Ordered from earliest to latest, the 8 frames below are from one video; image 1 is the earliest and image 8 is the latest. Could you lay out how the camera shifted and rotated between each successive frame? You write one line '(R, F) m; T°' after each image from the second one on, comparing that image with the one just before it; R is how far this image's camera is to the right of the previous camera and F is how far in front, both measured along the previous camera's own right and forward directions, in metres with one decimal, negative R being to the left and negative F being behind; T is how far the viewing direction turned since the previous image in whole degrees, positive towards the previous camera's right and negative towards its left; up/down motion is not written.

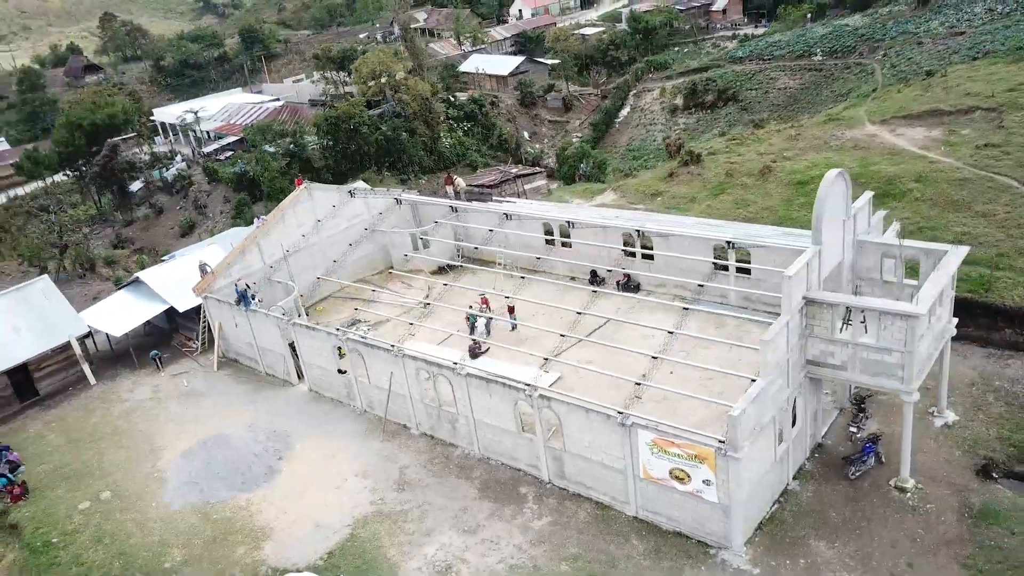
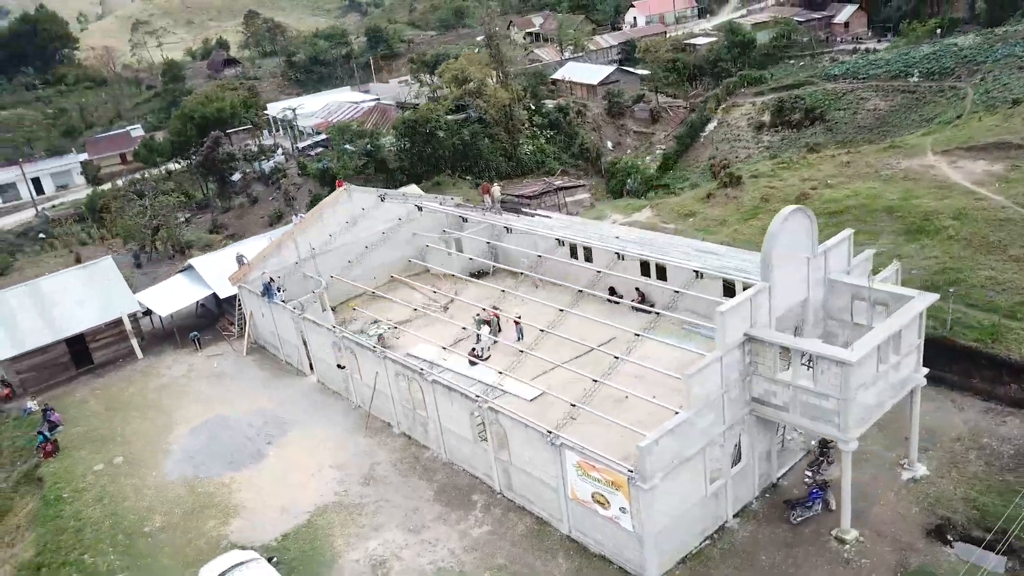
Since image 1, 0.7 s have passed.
(+3.4, -0.3) m; -9°
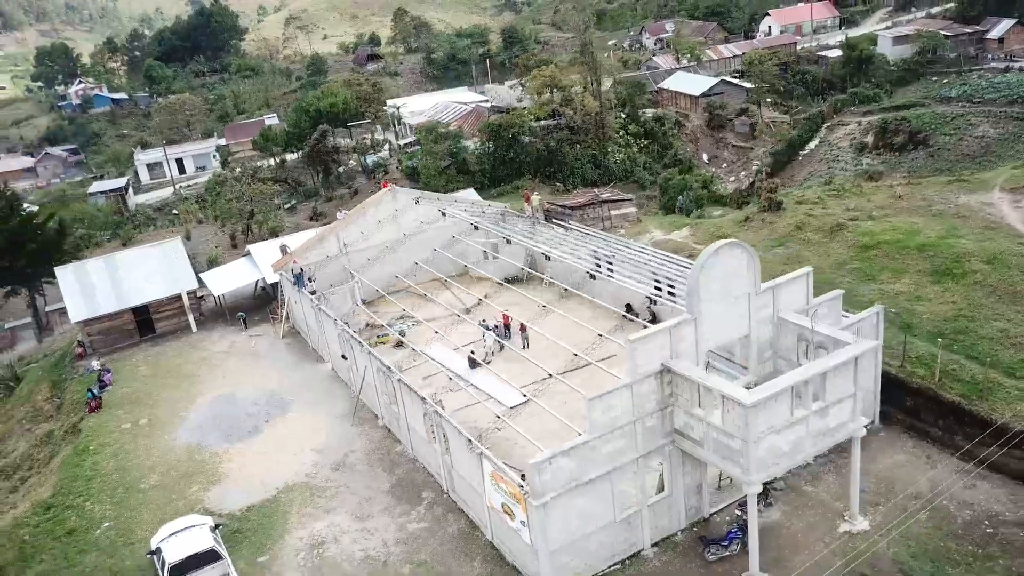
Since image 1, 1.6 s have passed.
(+4.0, -0.2) m; -10°
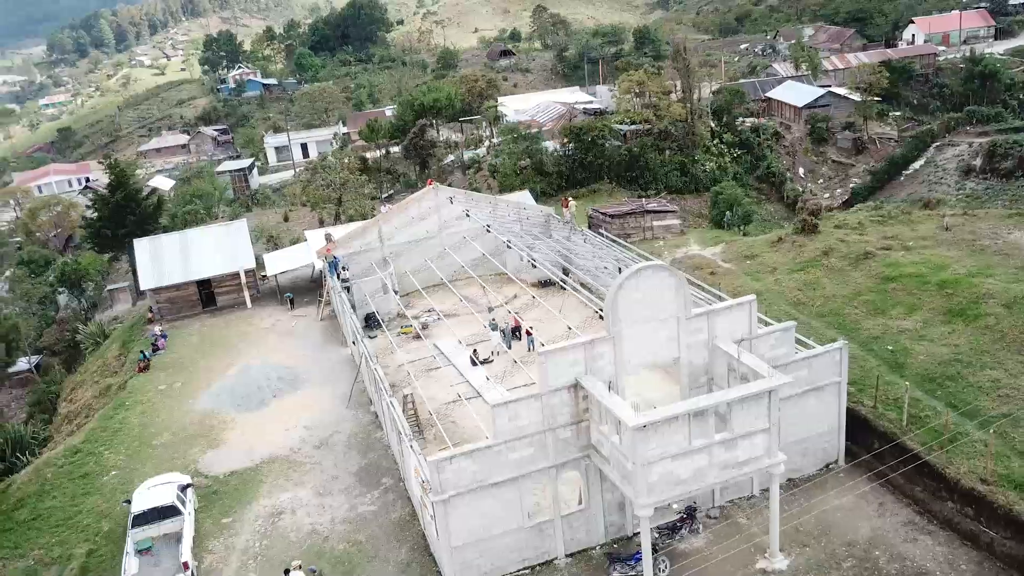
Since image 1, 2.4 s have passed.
(+4.0, -0.2) m; -10°
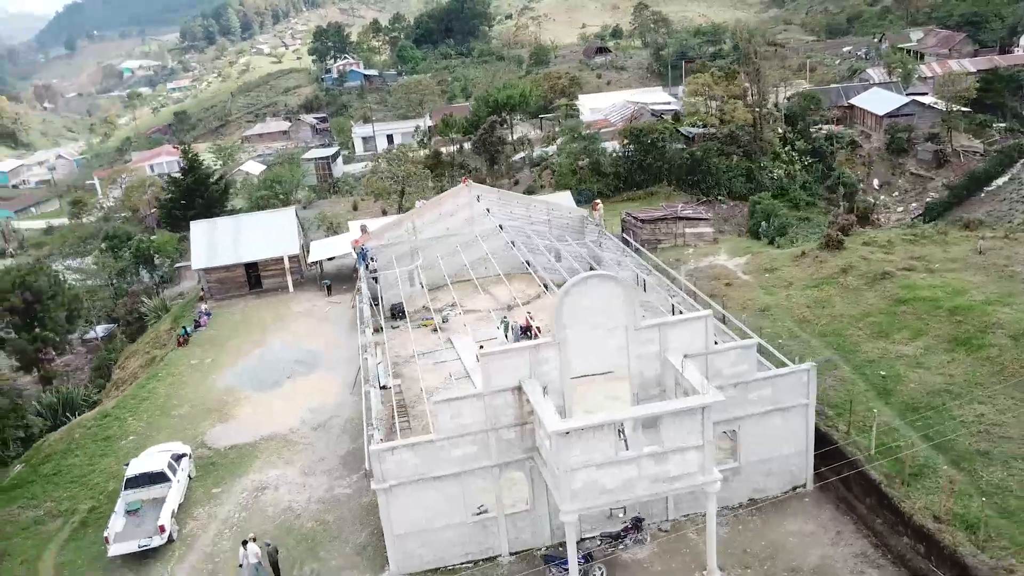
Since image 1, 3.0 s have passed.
(+2.8, -0.2) m; -7°
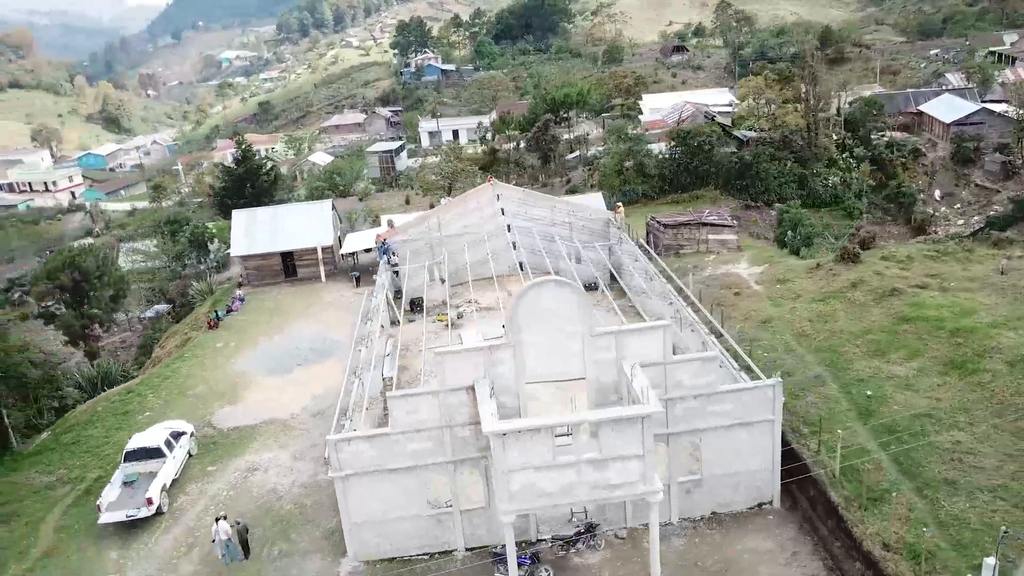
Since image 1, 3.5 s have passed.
(+2.3, -0.2) m; -6°
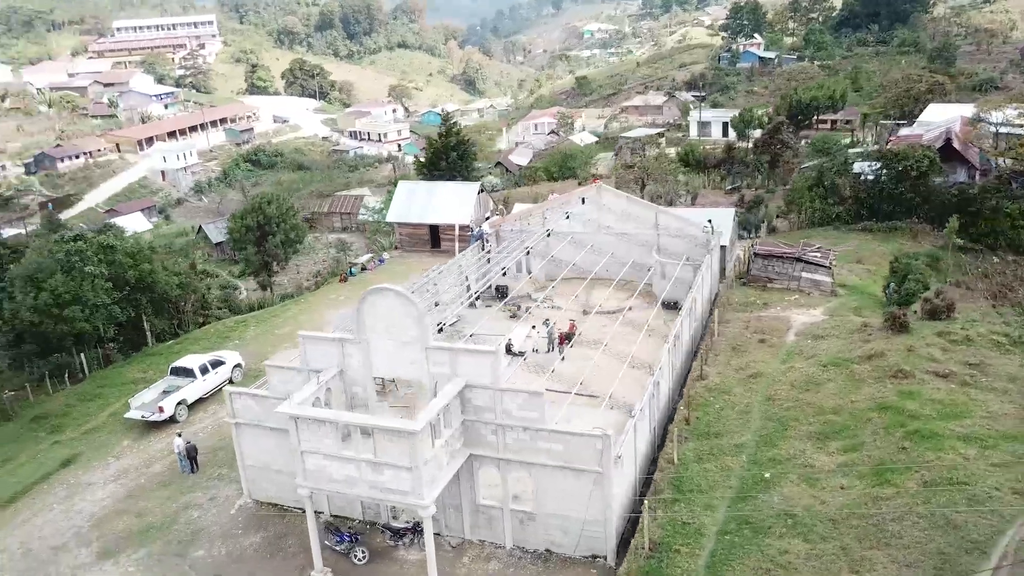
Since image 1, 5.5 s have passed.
(+9.3, +1.3) m; -23°
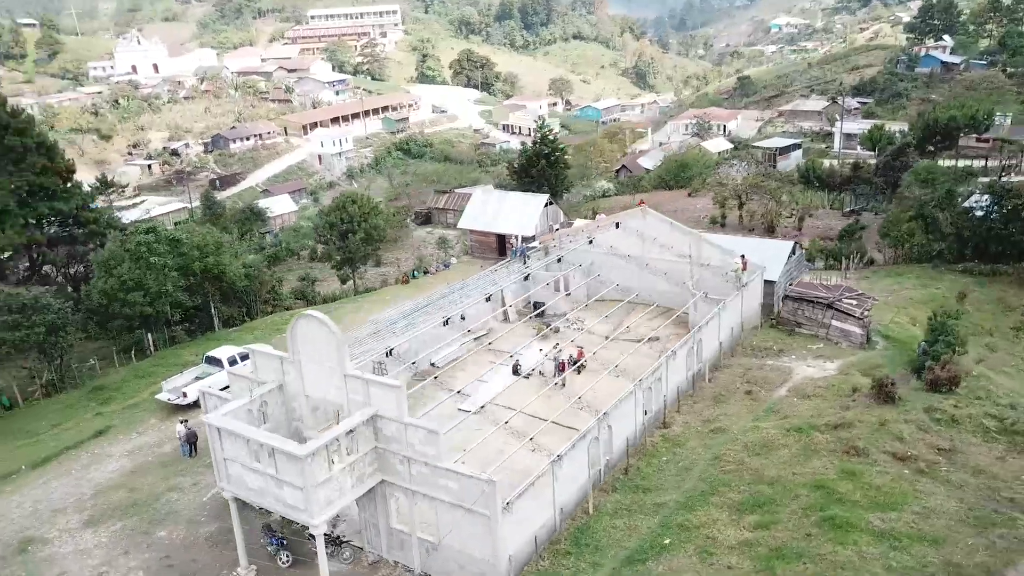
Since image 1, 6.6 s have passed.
(+5.1, +0.3) m; -12°
